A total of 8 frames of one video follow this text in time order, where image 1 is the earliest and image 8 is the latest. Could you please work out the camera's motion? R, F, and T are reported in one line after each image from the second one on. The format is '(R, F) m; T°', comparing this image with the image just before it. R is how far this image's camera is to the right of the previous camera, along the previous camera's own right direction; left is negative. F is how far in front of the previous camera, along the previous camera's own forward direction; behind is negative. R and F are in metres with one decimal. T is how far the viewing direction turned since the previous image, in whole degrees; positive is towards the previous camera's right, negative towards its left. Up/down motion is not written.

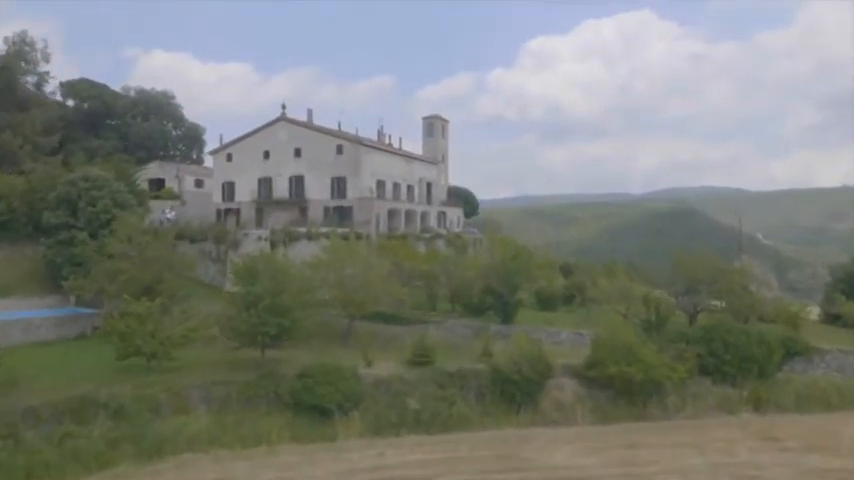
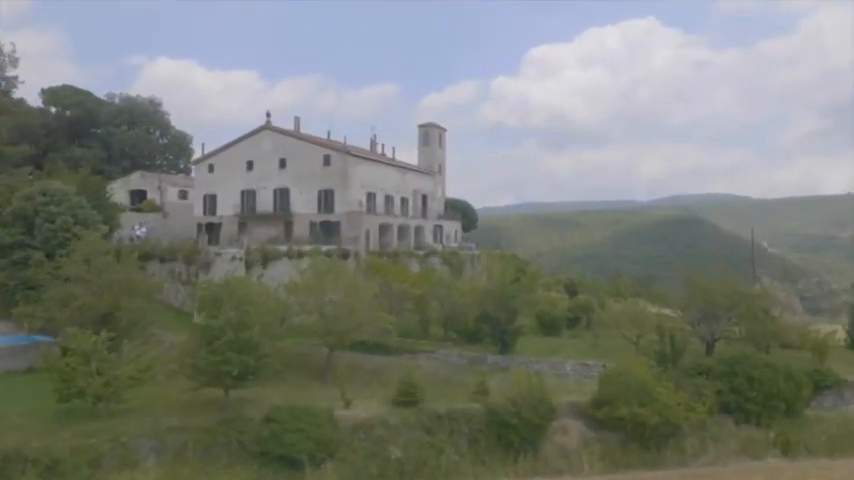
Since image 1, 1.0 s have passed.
(+0.6, +3.5) m; 0°
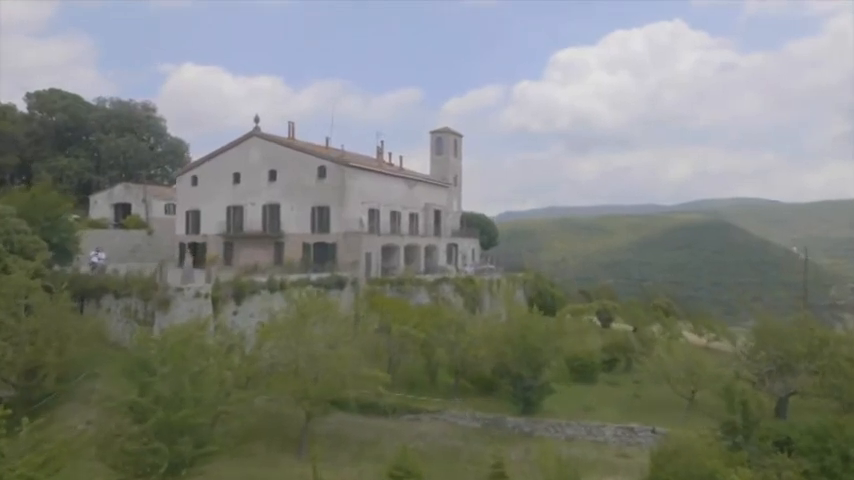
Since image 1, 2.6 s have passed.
(+0.6, +6.4) m; -2°
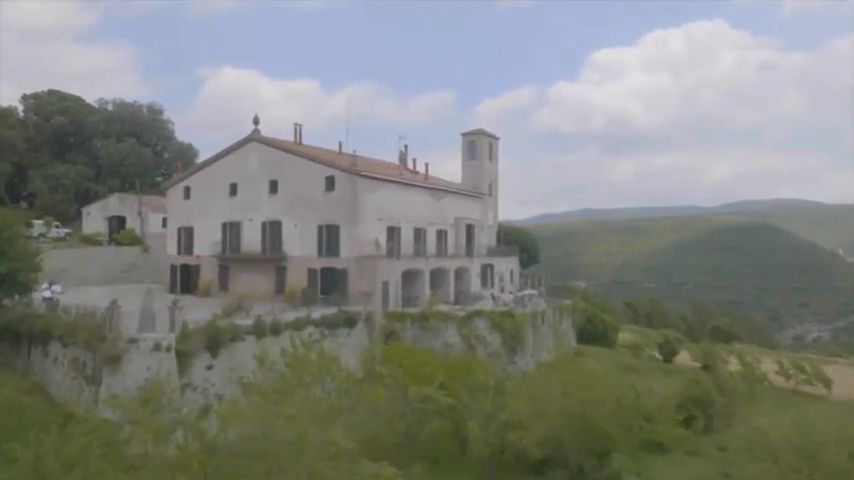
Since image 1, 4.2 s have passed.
(+0.2, +6.9) m; -3°
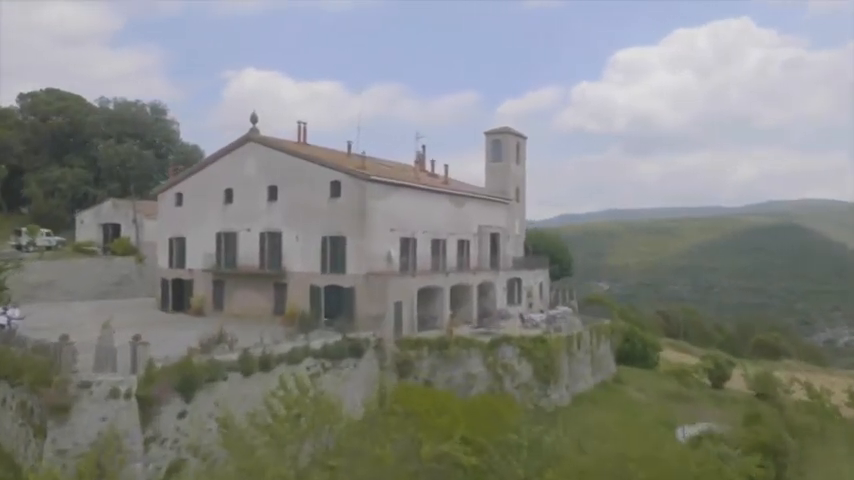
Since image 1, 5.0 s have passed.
(+0.1, +4.3) m; -2°
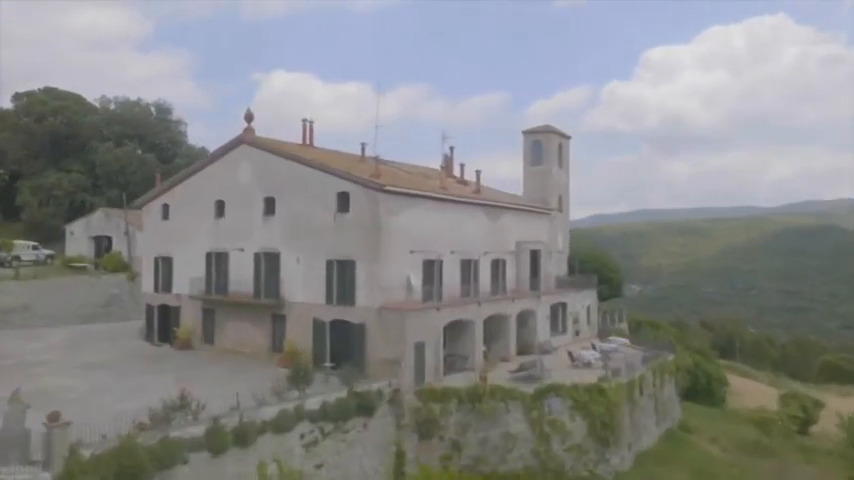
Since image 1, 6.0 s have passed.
(0.0, +5.4) m; -2°
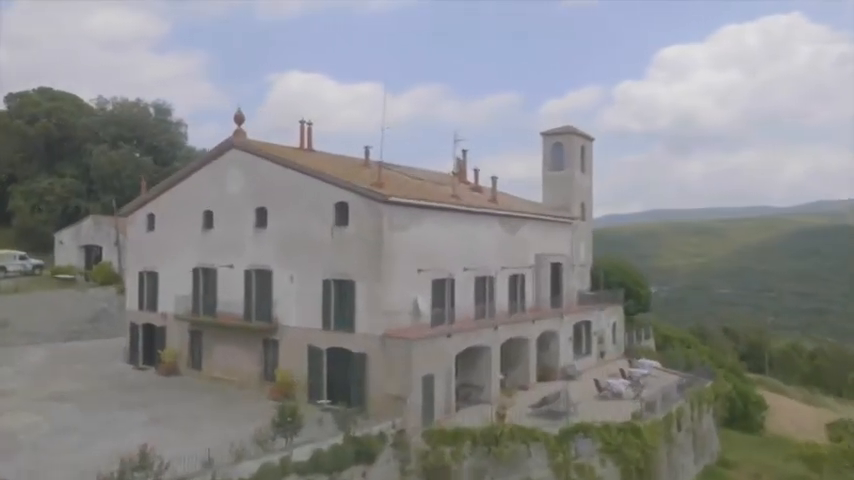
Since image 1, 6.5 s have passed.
(+0.1, +2.8) m; -1°
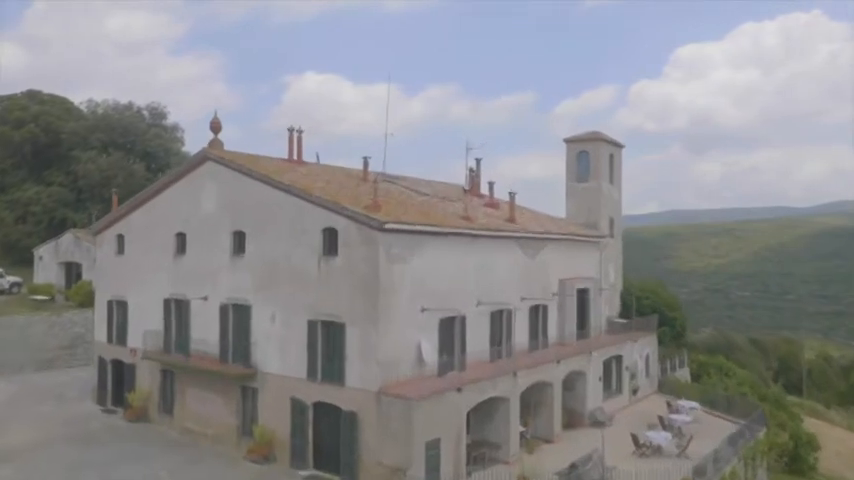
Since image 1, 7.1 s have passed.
(+0.2, +3.5) m; -1°
